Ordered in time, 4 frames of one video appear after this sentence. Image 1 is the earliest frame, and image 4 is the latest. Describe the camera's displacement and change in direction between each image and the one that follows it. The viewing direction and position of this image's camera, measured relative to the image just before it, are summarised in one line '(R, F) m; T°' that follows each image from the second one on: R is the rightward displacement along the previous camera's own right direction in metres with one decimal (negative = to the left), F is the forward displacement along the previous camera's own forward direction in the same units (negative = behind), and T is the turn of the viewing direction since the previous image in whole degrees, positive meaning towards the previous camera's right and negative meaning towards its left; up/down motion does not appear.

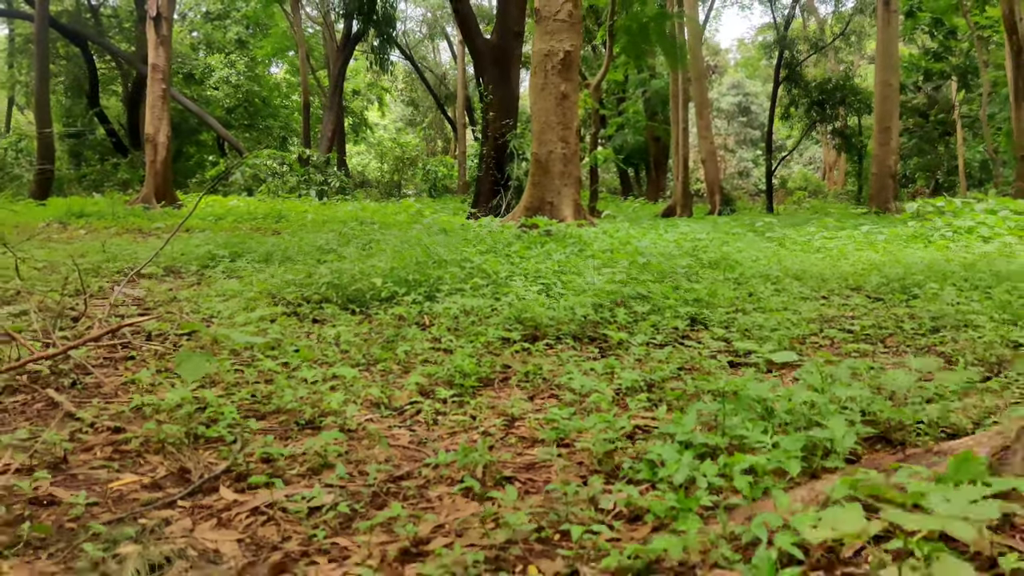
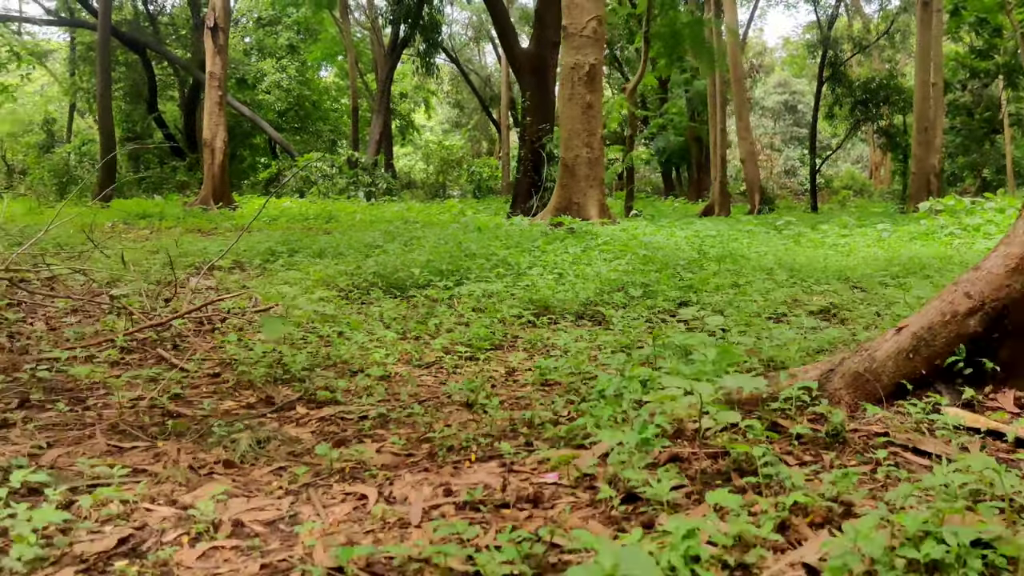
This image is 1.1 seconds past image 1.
(+0.2, -0.9) m; -3°
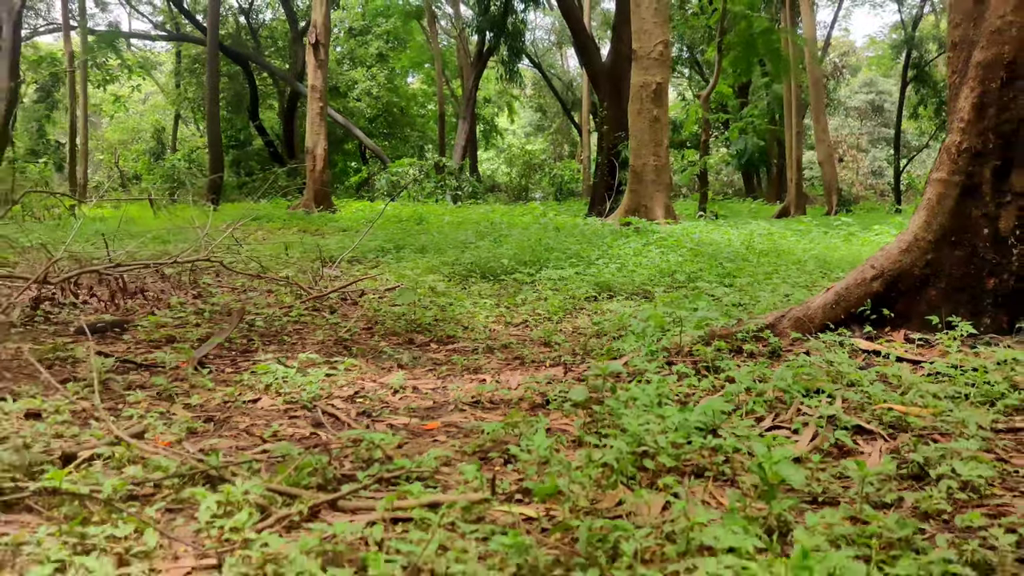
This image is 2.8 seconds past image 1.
(+0.1, -1.5) m; -5°
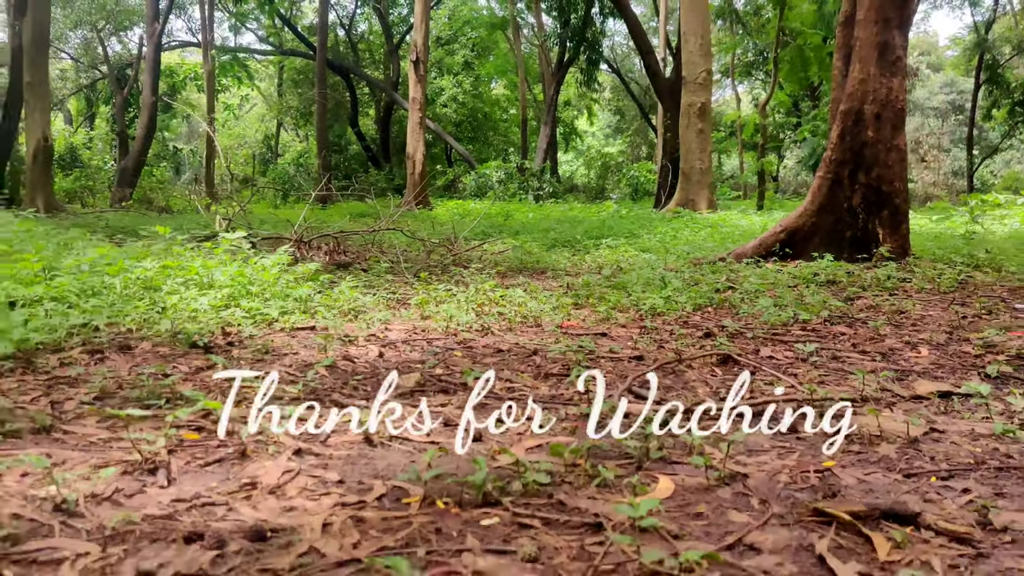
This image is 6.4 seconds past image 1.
(+0.1, -3.3) m; -5°
